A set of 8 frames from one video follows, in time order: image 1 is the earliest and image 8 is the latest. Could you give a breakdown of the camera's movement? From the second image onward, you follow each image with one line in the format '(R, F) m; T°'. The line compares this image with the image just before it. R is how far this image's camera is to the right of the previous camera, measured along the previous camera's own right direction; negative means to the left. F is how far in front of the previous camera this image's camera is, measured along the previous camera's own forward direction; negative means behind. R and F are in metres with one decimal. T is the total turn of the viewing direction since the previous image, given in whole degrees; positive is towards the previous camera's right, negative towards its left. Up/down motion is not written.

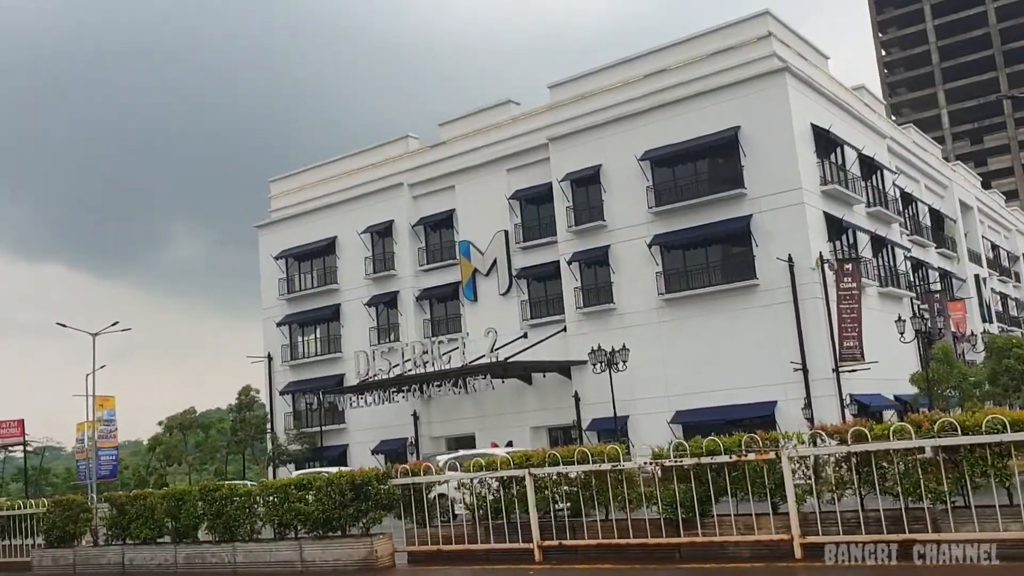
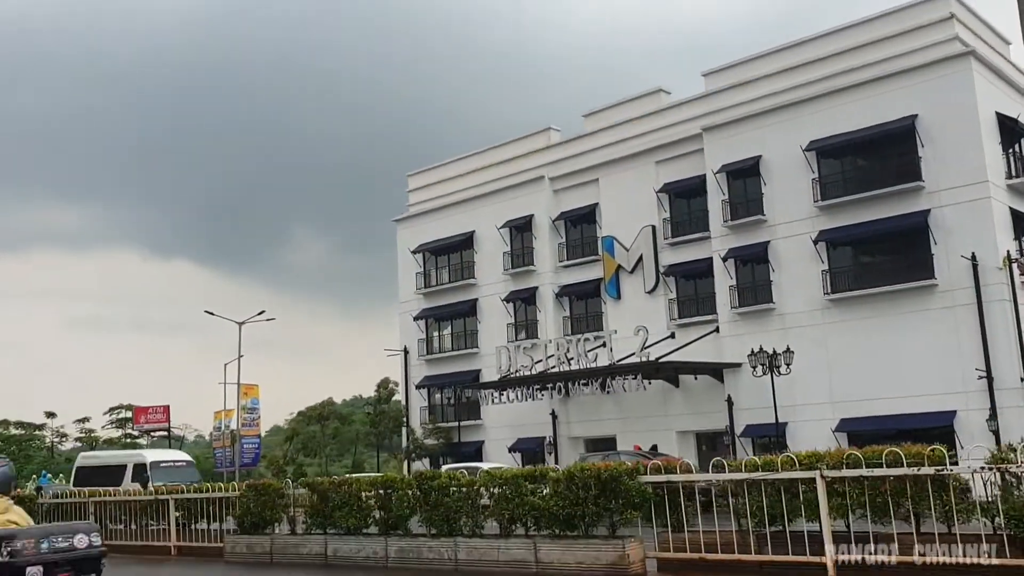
(-1.4, +1.0) m; -7°
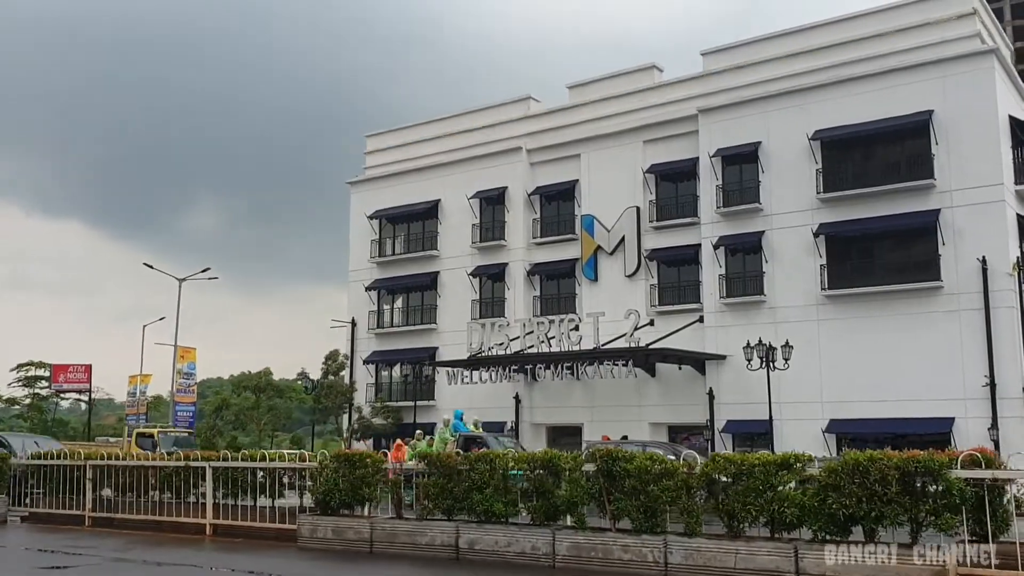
(-2.5, +2.2) m; +6°
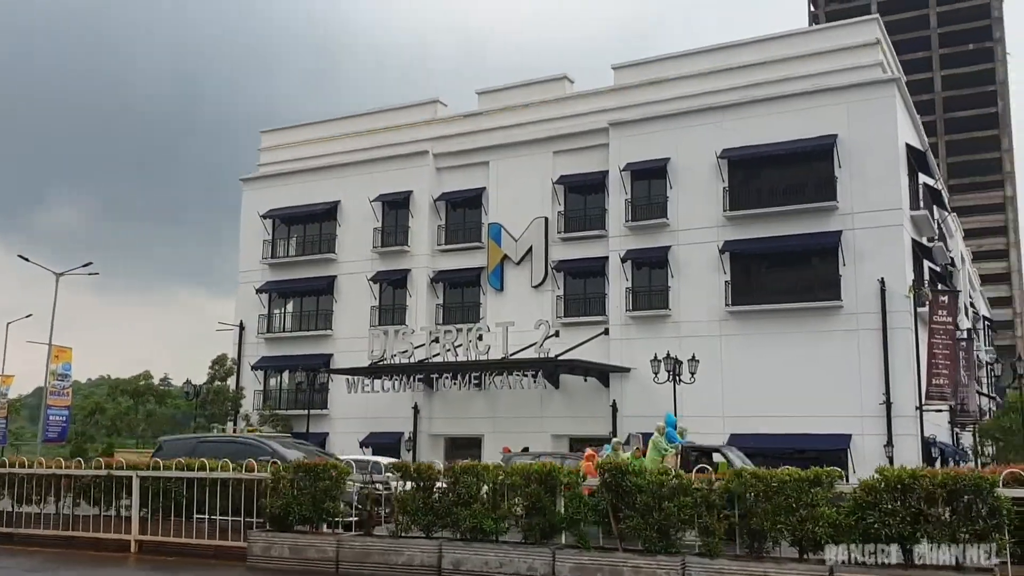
(-0.9, +0.7) m; +8°
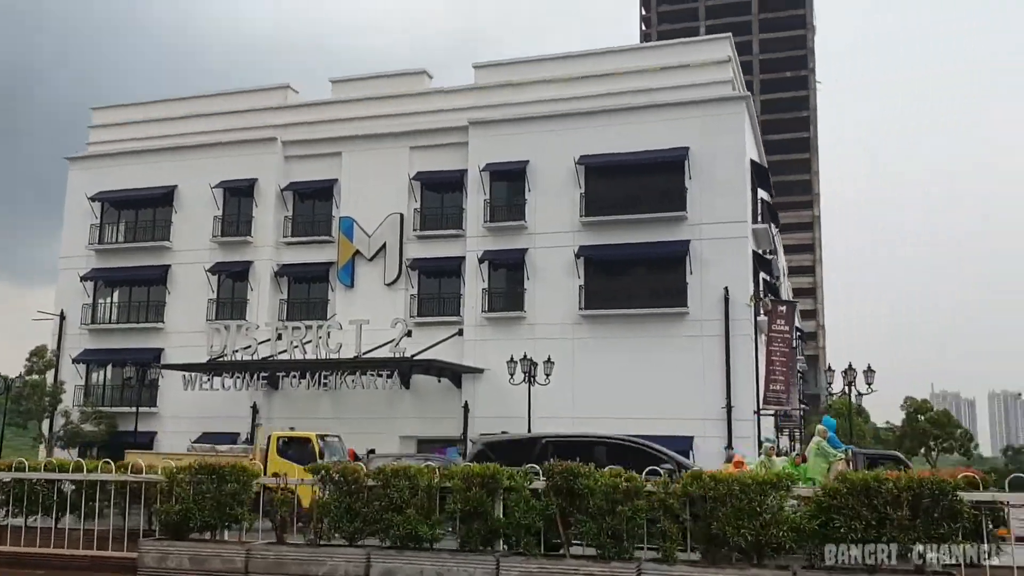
(-0.8, +0.5) m; +11°
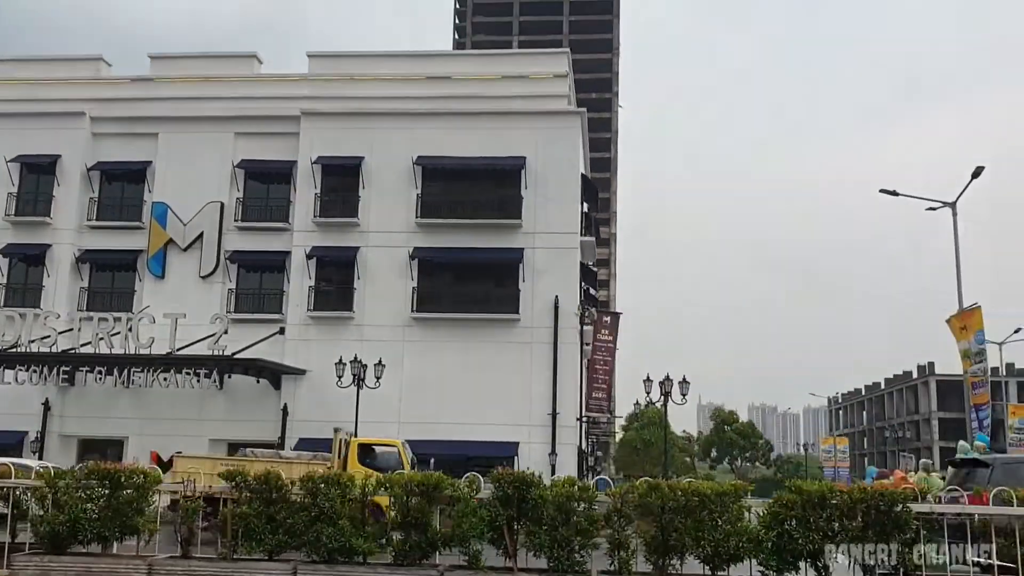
(-1.0, +0.4) m; +13°
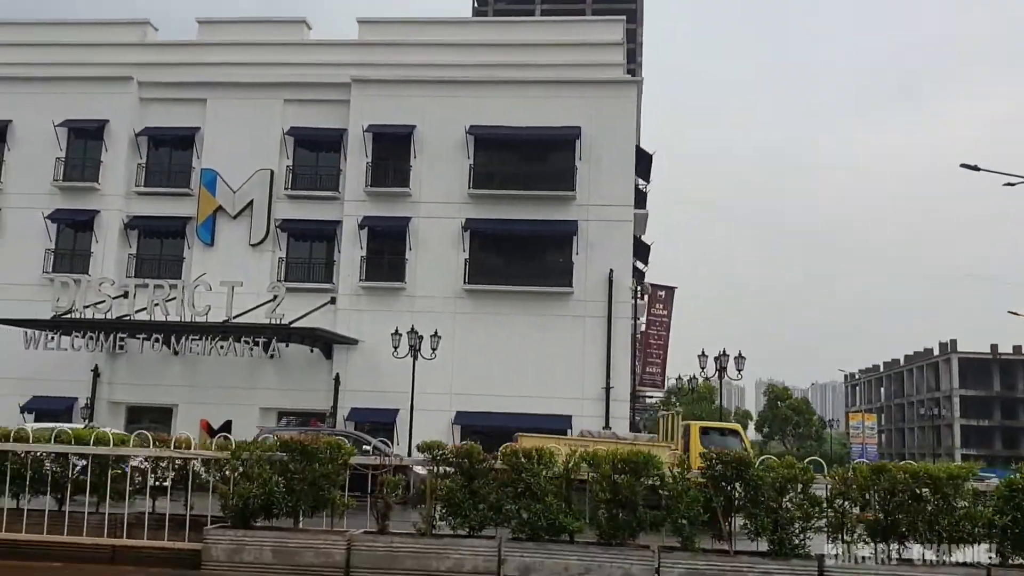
(-1.2, +0.3) m; -1°
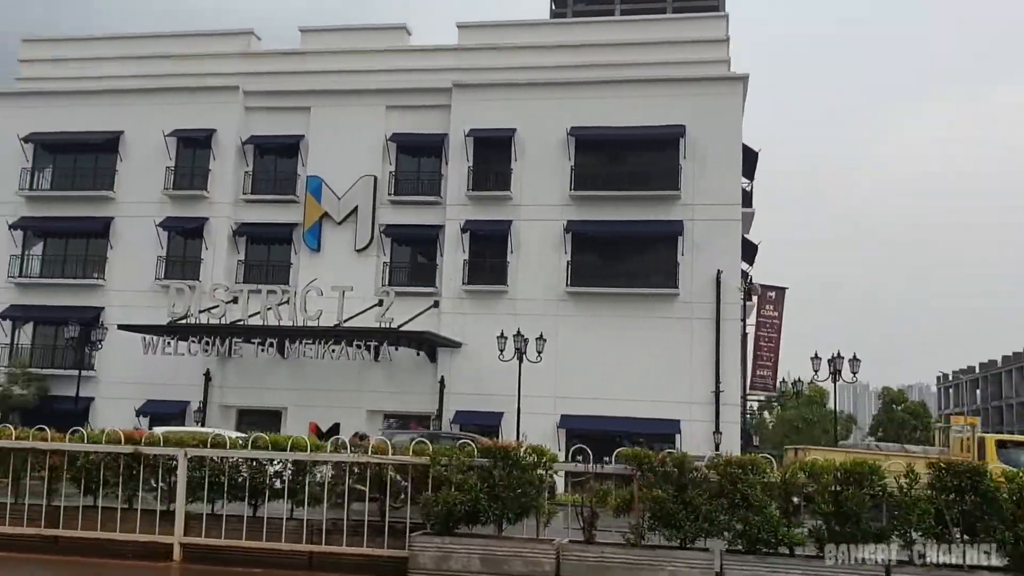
(-0.8, +0.2) m; -5°
